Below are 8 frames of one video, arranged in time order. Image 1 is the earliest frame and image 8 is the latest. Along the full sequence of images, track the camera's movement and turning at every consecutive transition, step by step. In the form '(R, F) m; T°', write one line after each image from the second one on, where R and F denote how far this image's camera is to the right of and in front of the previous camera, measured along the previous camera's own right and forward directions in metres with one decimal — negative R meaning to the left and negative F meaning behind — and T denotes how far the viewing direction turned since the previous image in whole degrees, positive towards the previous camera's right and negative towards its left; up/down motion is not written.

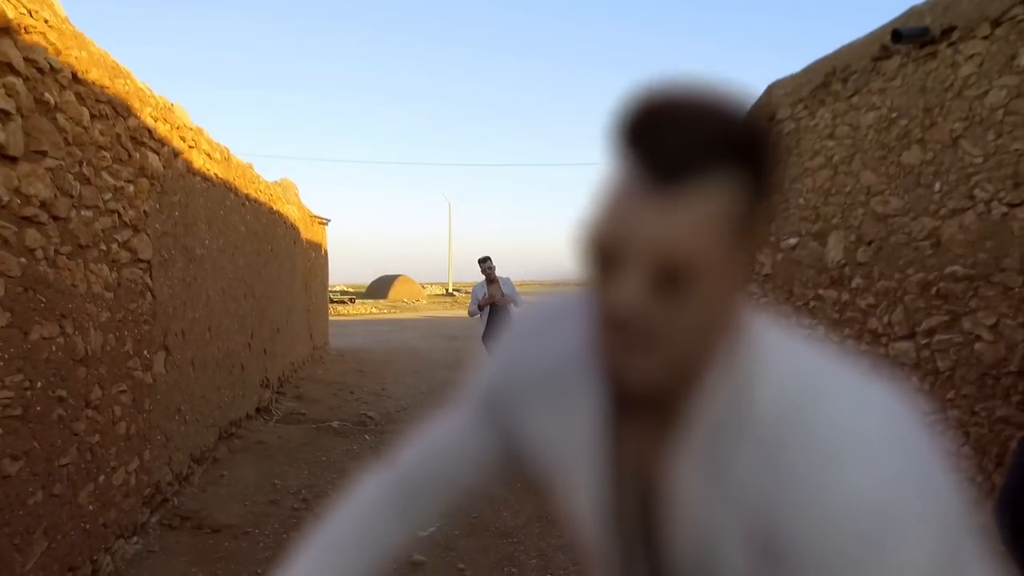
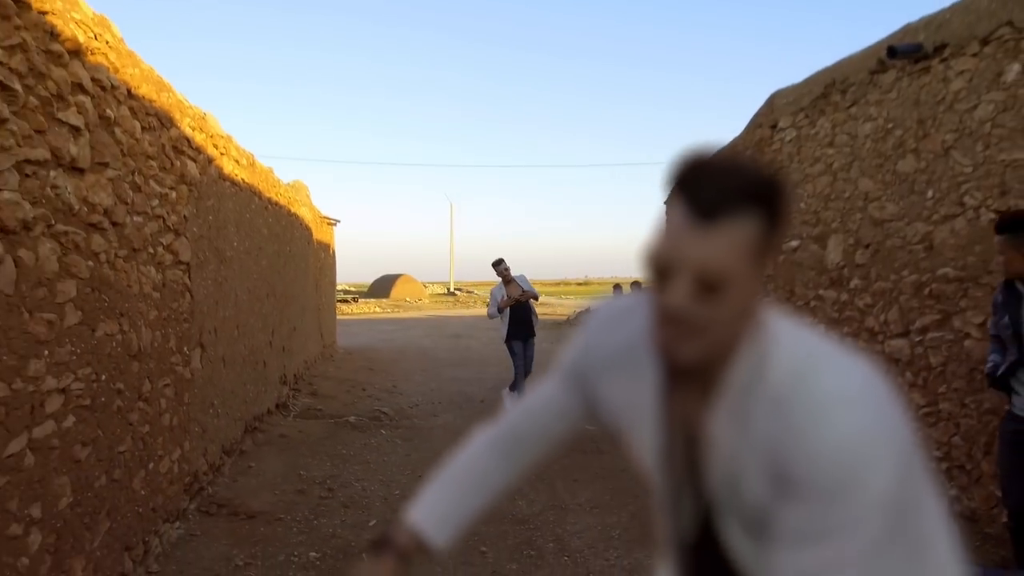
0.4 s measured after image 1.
(-0.1, -0.3) m; 0°
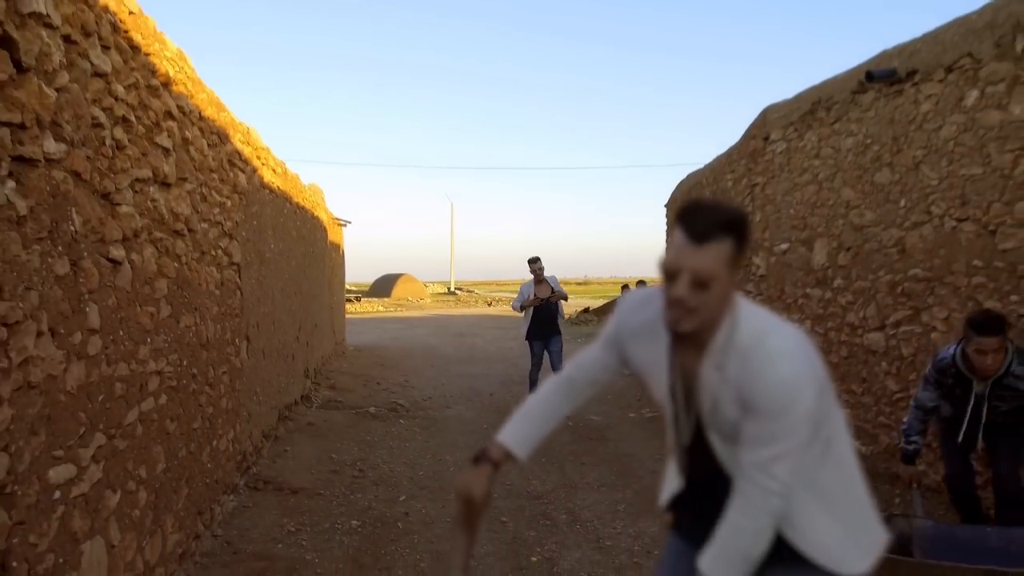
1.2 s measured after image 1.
(-0.1, -0.5) m; 0°
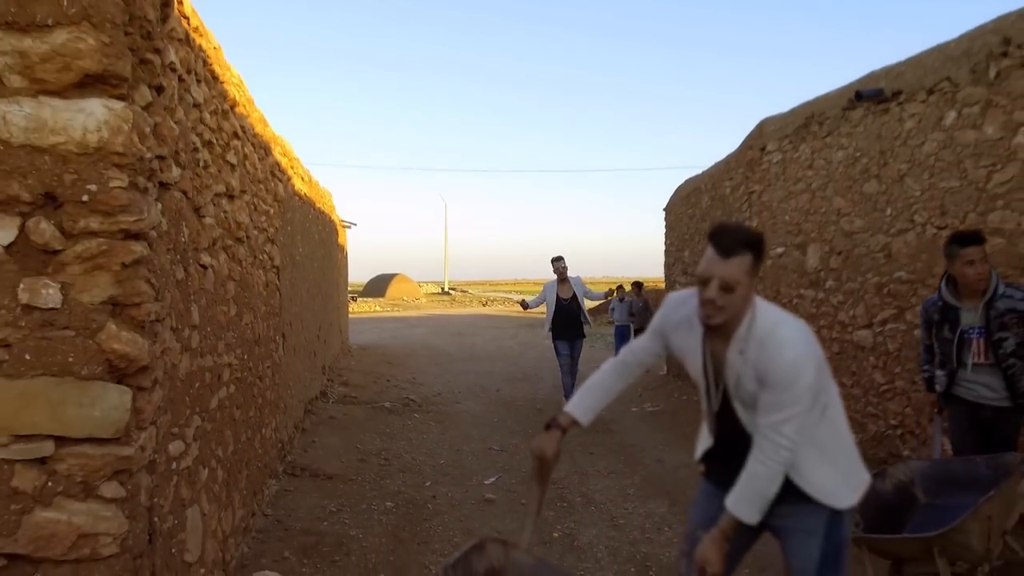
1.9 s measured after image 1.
(-0.2, -0.4) m; +1°
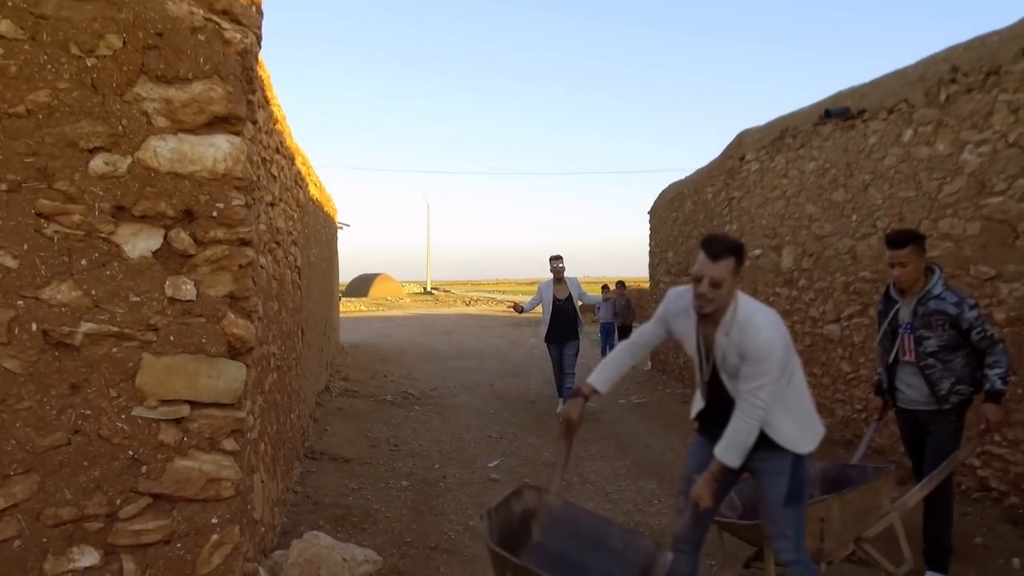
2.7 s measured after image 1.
(-0.2, -0.5) m; +1°
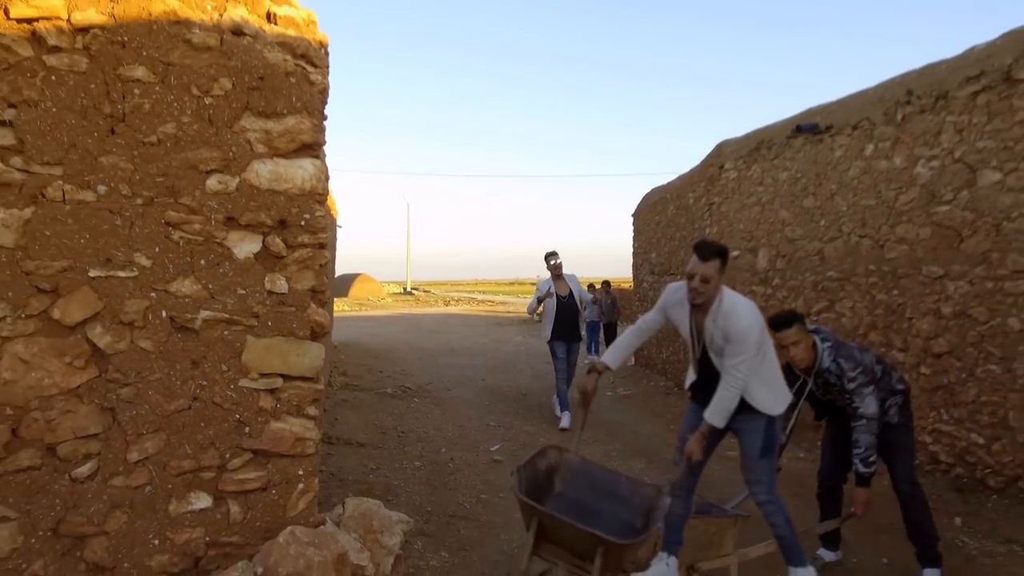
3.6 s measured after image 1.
(-0.2, -0.5) m; +2°
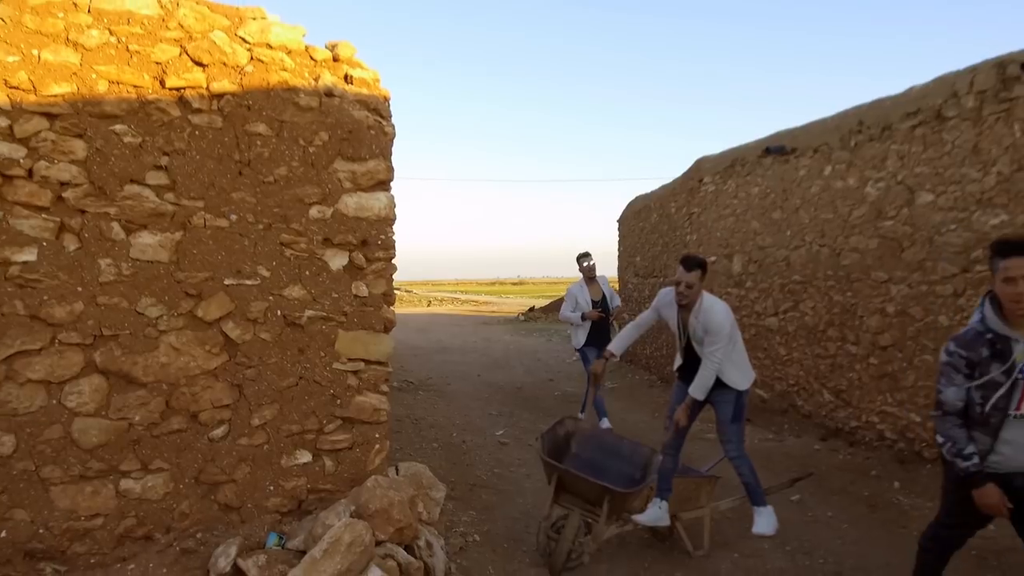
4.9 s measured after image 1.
(-0.2, -0.8) m; +2°
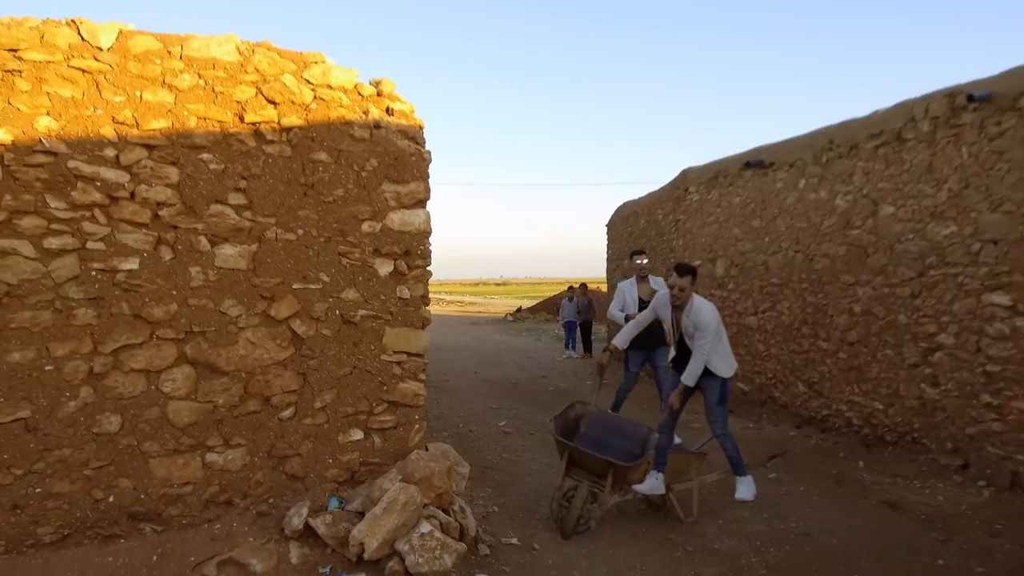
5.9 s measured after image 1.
(-0.2, -0.6) m; +1°
